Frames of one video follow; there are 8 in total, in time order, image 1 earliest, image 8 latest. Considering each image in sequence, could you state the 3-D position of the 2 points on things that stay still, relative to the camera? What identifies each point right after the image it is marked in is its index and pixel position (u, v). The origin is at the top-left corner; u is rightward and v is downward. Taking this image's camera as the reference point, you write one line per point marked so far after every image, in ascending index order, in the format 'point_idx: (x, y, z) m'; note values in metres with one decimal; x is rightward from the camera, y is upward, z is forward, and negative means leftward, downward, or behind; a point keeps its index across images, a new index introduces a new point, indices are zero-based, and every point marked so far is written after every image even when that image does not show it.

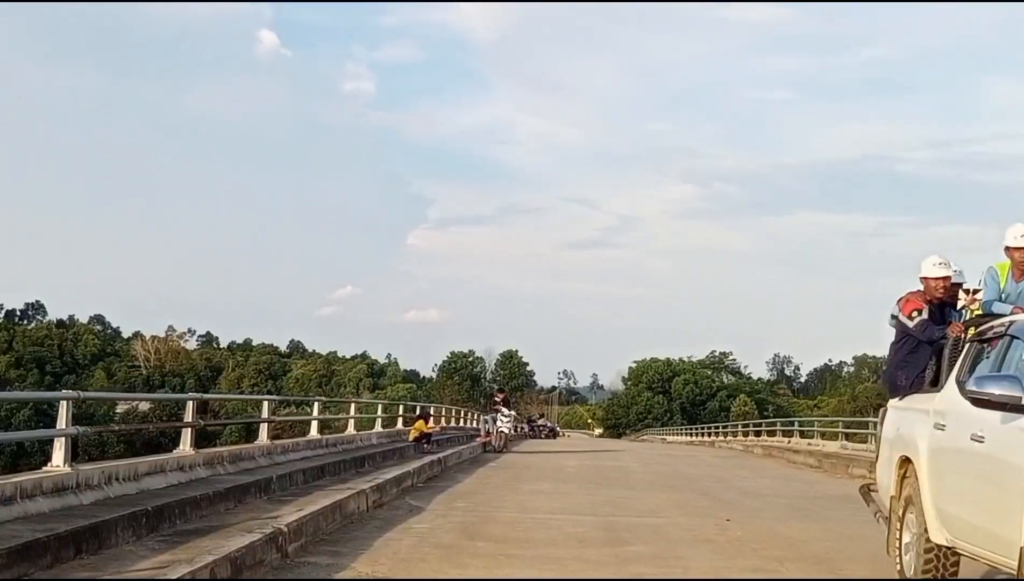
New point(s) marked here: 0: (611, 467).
0: (+1.8, -3.0, +18.6) m
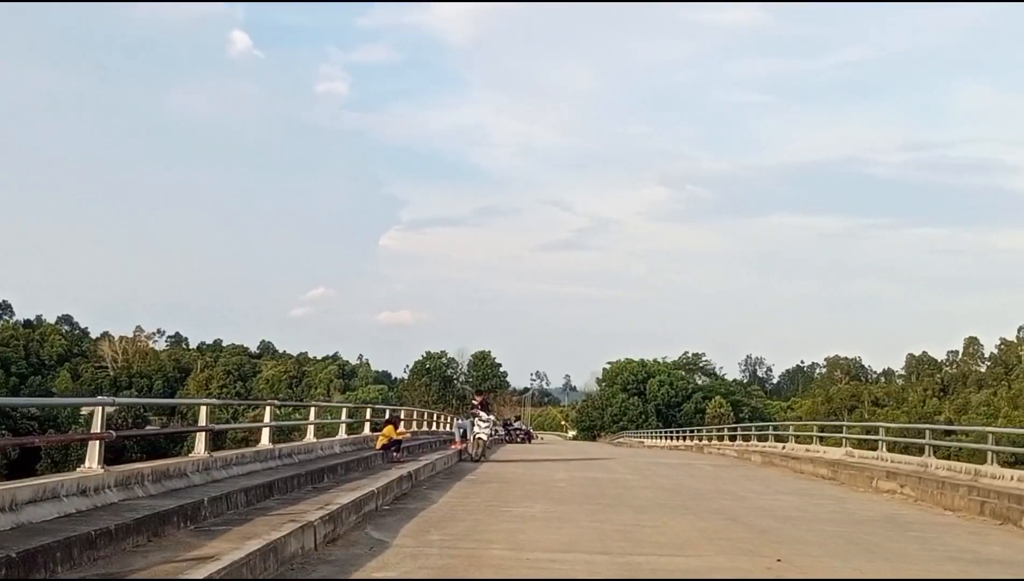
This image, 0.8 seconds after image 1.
0: (+1.5, -2.9, +16.4) m
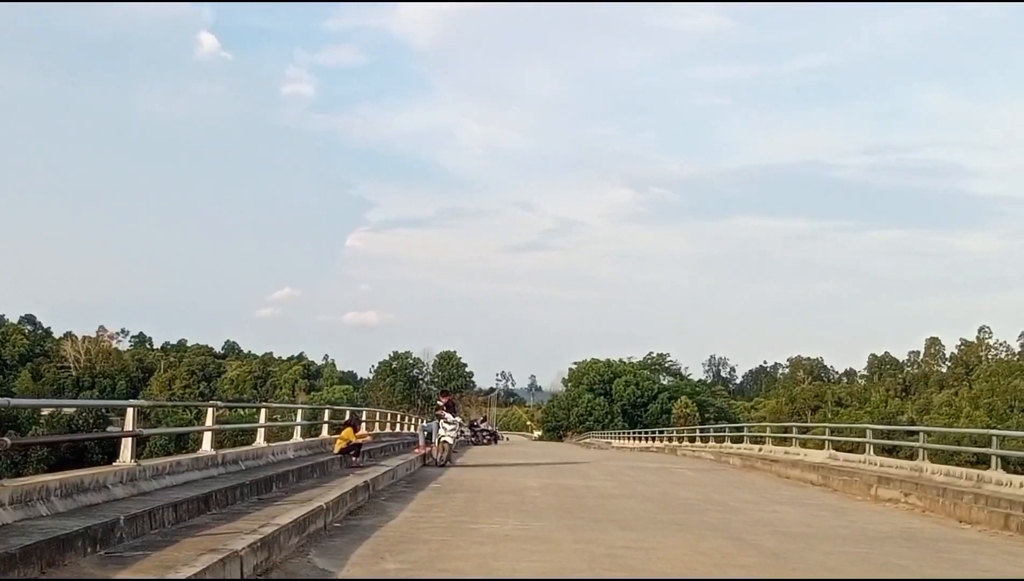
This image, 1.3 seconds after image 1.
0: (+1.1, -2.7, +15.0) m
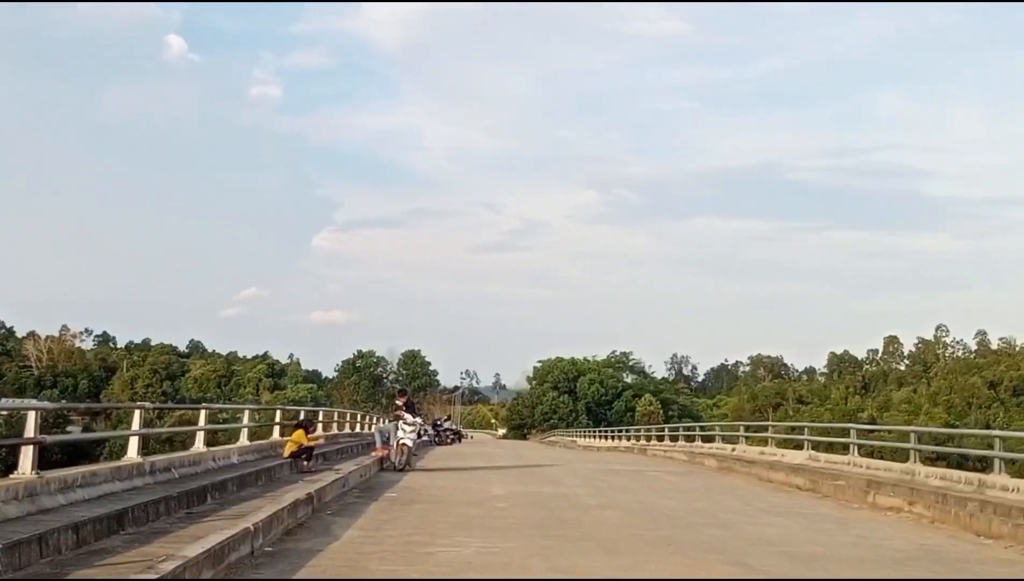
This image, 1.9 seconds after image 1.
0: (+0.6, -2.6, +13.6) m
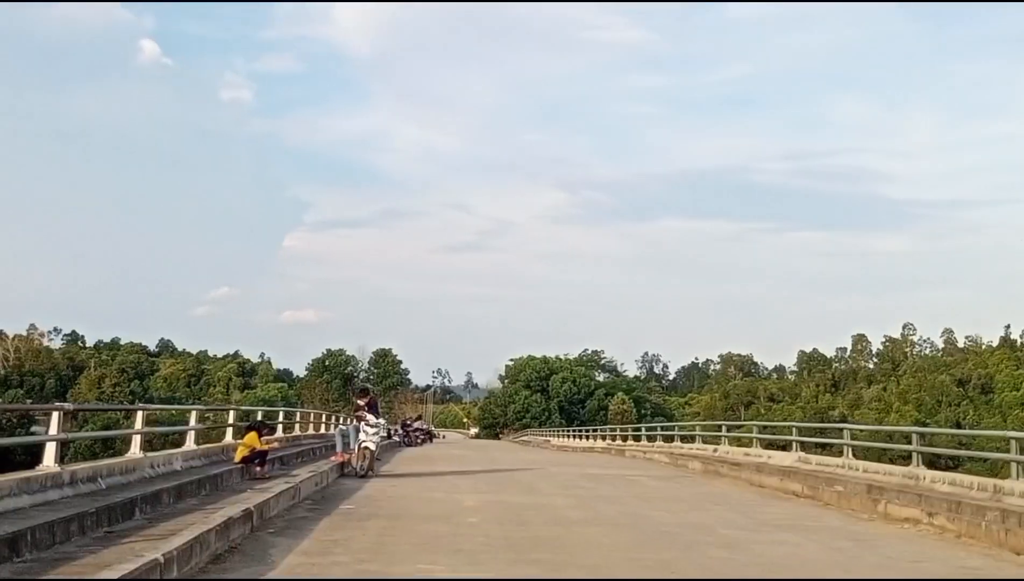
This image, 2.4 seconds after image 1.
0: (+0.3, -2.5, +12.2) m
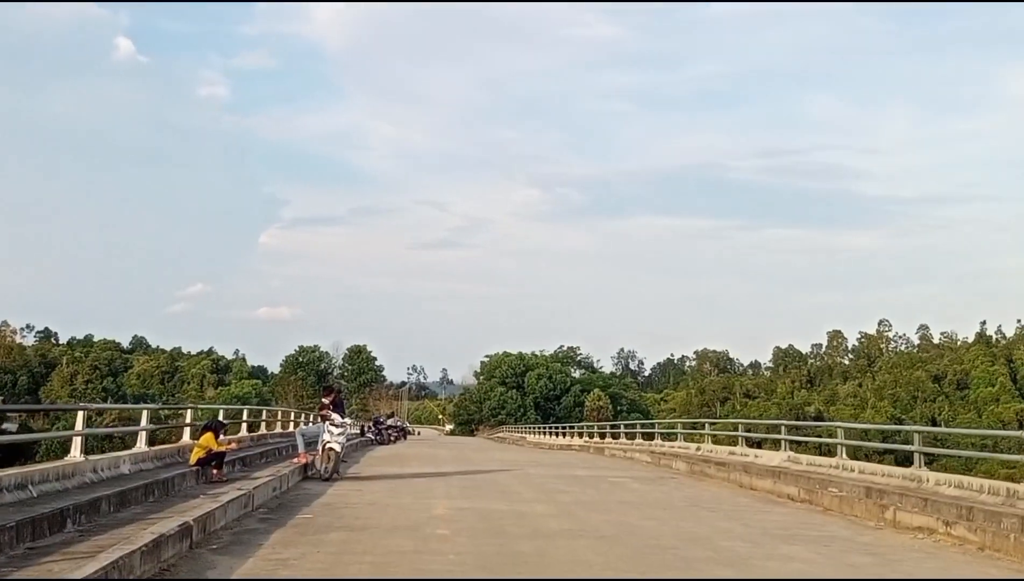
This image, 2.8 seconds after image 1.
0: (0.0, -2.3, +11.1) m
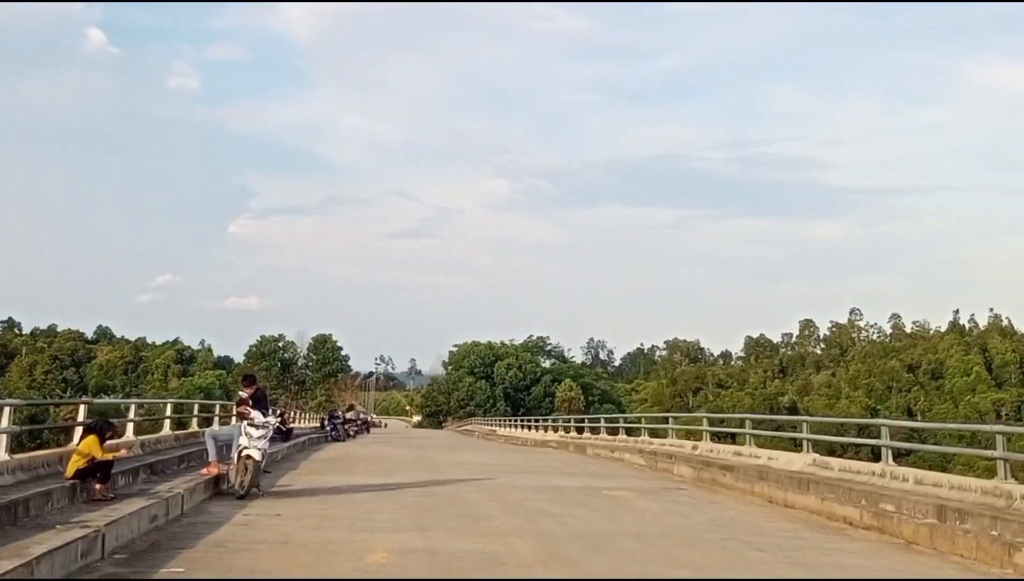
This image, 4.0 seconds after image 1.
0: (-0.2, -1.9, +7.5) m
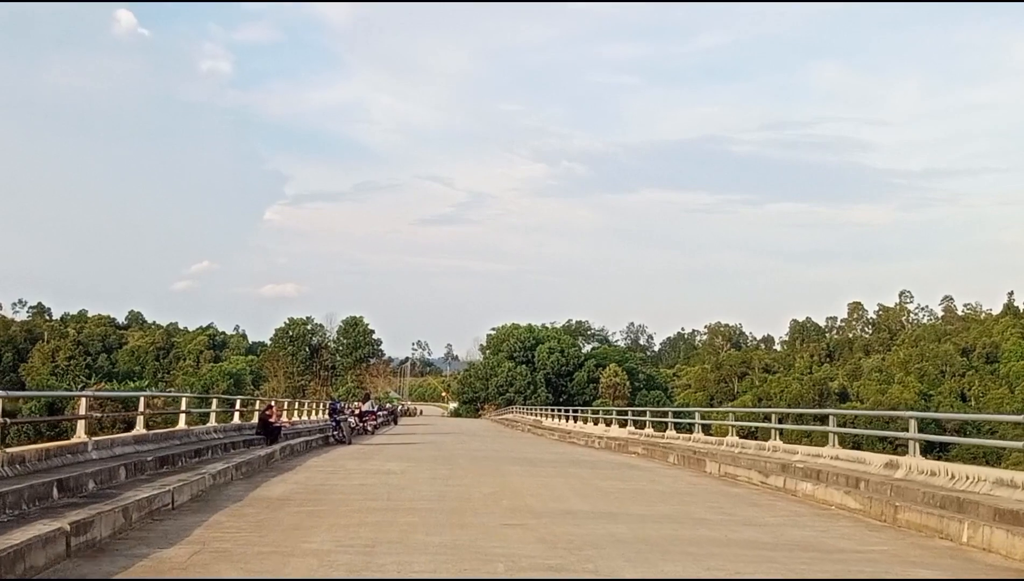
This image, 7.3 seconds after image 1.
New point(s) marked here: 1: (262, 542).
0: (+0.5, -1.0, -2.1) m
1: (-2.0, -1.9, +8.2) m
